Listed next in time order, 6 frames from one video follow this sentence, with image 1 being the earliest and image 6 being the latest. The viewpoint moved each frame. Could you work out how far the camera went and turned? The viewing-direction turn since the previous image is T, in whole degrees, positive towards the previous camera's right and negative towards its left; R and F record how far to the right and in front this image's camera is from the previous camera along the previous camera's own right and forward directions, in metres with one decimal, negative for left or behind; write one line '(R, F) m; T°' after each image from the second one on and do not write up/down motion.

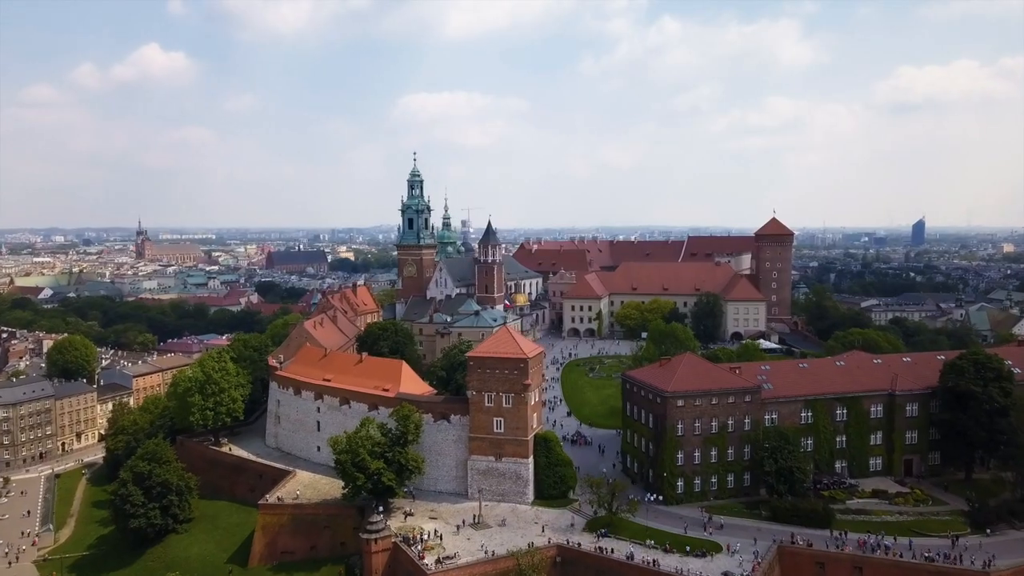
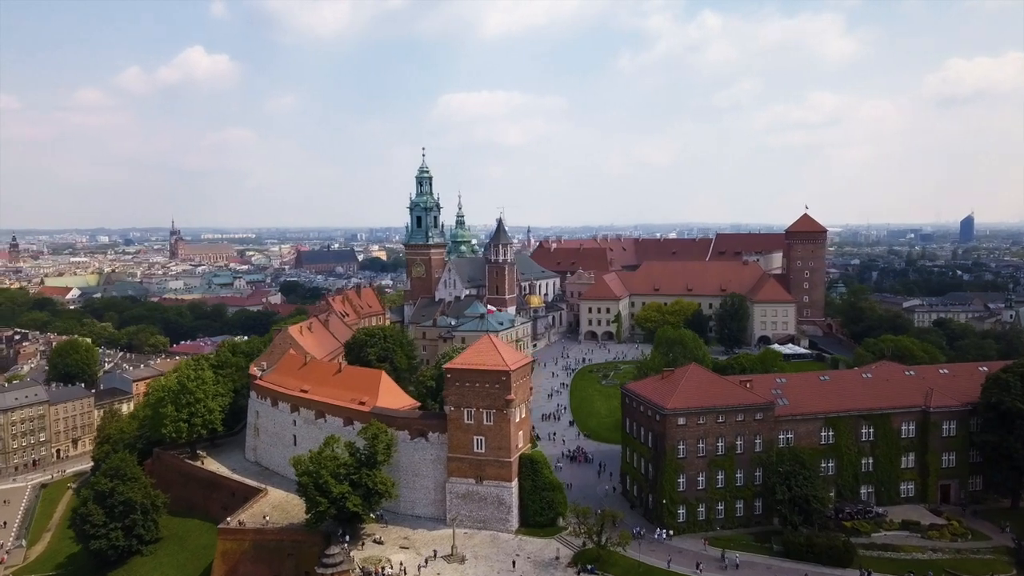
(+3.5, +5.7) m; -3°
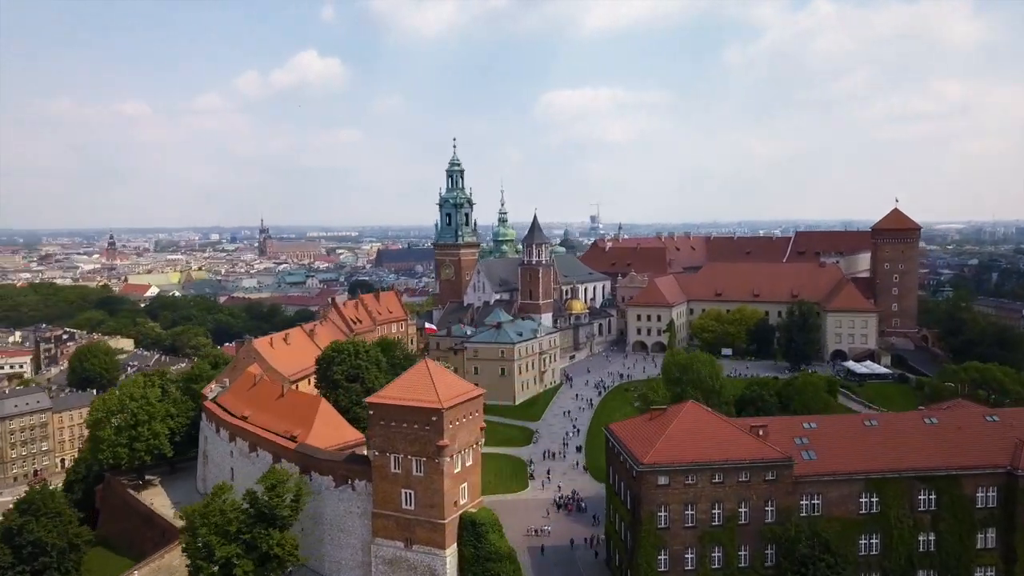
(+7.7, +11.4) m; -7°
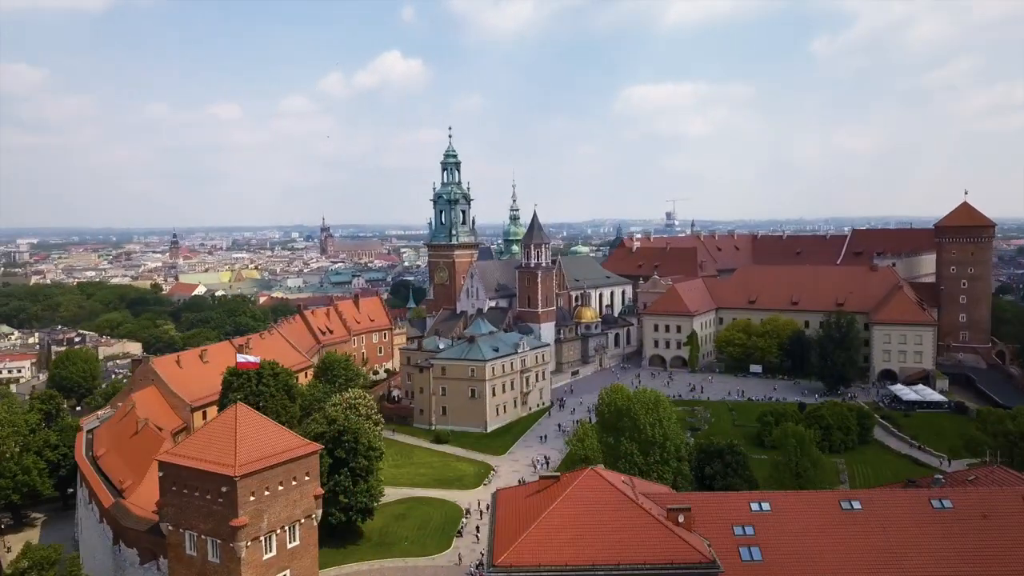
(+8.6, +11.3) m; -6°
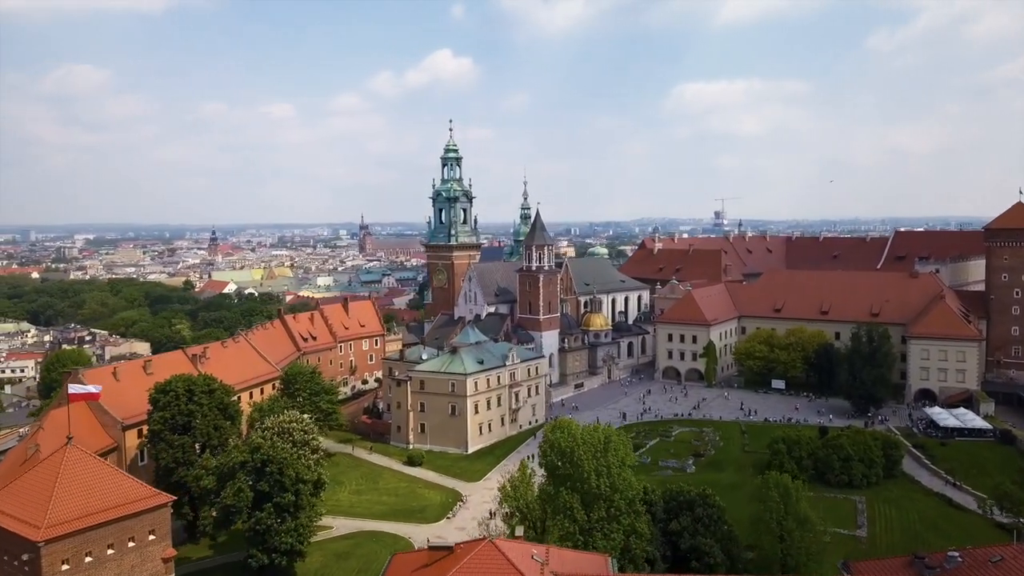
(+4.6, +6.4) m; -3°
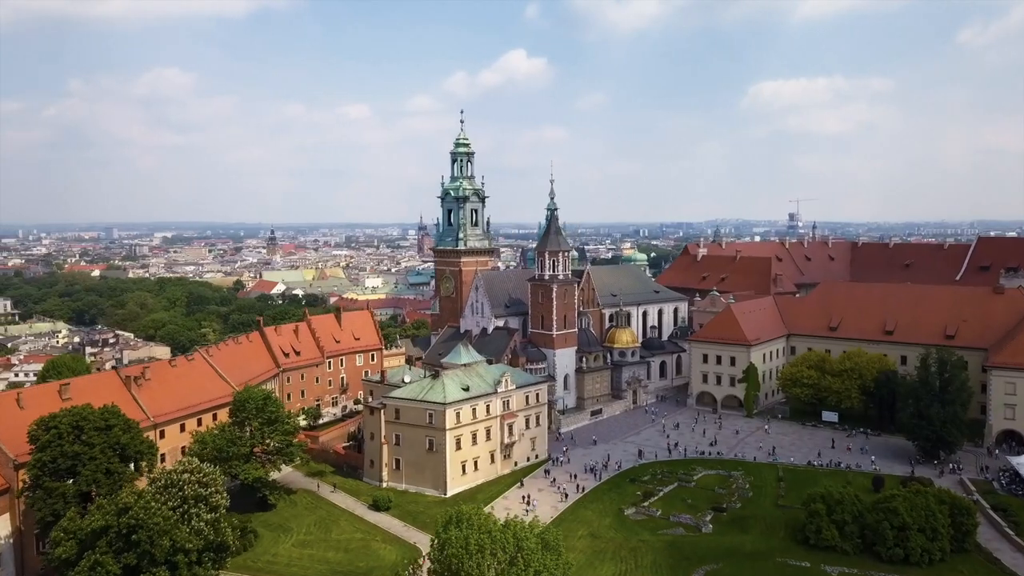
(+4.9, +9.4) m; -5°
